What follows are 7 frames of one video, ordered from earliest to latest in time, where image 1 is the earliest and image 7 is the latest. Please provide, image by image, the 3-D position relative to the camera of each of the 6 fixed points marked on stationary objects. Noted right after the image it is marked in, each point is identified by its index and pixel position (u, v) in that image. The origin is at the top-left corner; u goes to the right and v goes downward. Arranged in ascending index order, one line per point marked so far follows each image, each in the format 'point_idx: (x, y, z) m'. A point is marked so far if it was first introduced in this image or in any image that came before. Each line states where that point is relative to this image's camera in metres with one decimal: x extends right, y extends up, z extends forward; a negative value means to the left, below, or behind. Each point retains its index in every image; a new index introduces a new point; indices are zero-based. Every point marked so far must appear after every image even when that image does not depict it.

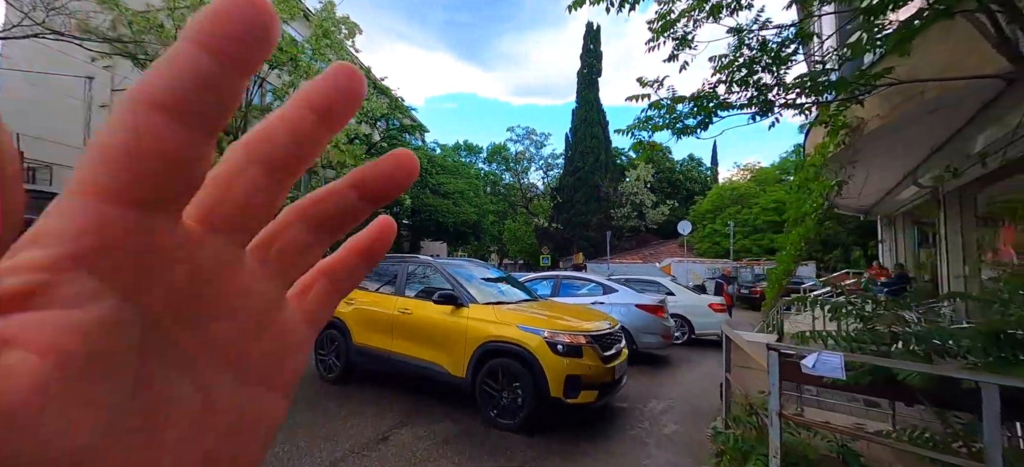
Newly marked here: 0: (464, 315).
0: (-0.5, -0.8, +4.6) m
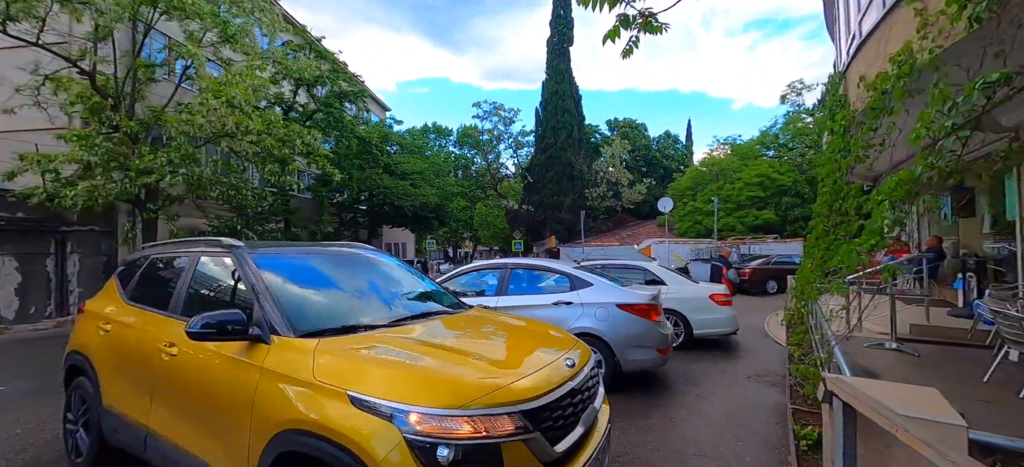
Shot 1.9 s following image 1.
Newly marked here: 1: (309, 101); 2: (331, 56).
0: (-1.2, -0.6, +2.1) m
1: (-8.6, +5.4, +18.4) m
2: (-7.8, +7.4, +18.9) m
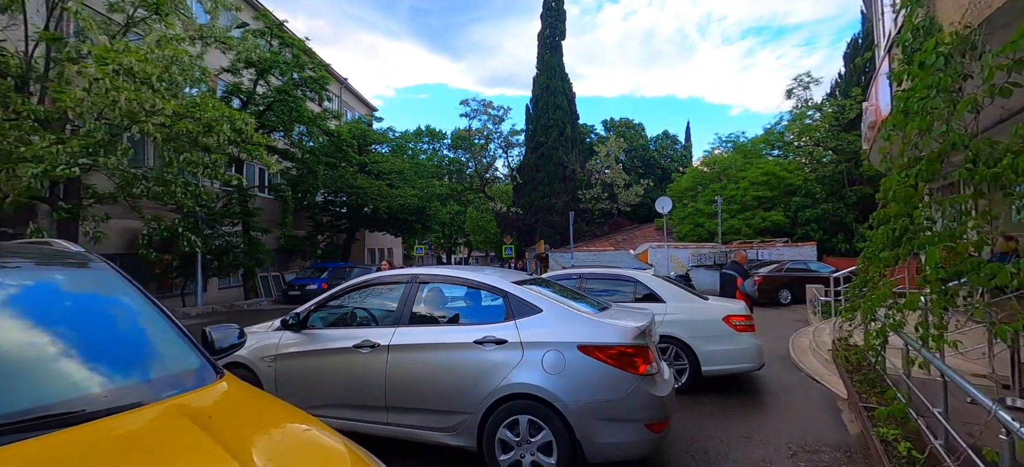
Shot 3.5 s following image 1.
0: (-1.9, -0.5, +0.2) m
1: (-9.3, +5.3, +16.6) m
2: (-8.6, +7.3, +17.1) m
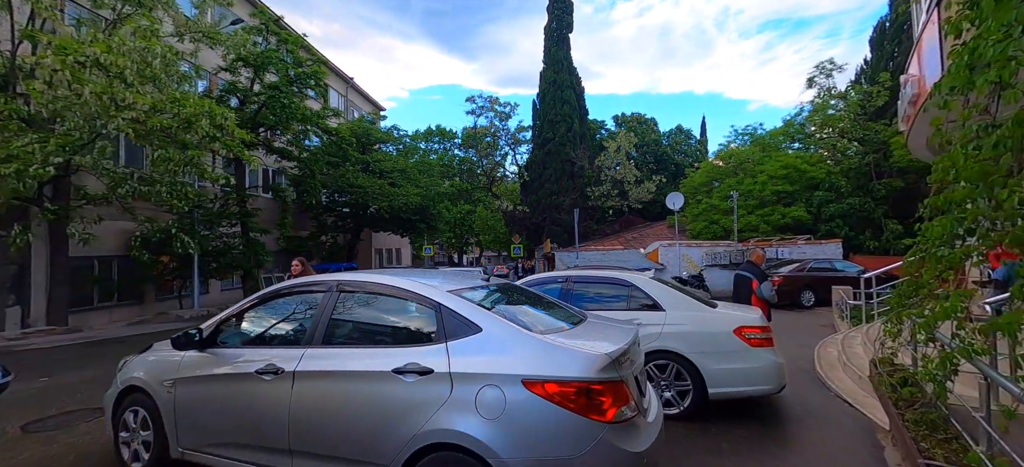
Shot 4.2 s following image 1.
0: (-2.3, -0.5, -0.4) m
1: (-9.2, +5.2, +16.1) m
2: (-8.5, +7.2, +16.6) m
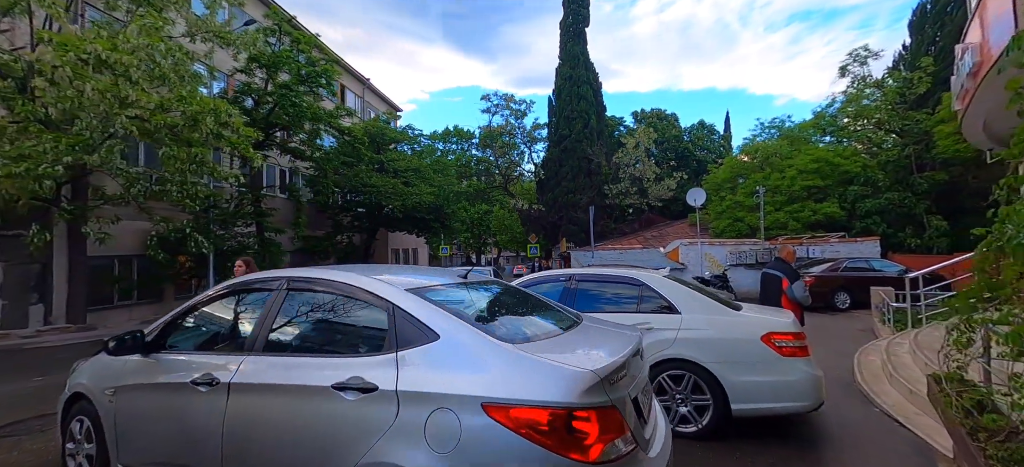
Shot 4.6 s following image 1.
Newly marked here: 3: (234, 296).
0: (-2.6, -0.4, -0.8) m
1: (-8.7, +5.3, +16.1) m
2: (-8.0, +7.3, +16.6) m
3: (-1.7, -0.4, +2.7) m
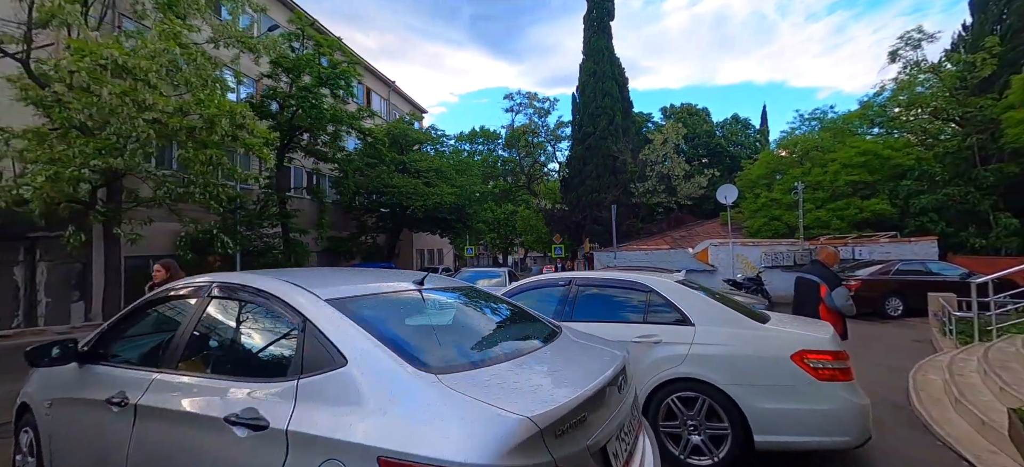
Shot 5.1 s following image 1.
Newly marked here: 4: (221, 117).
0: (-3.0, -0.4, -1.0) m
1: (-8.0, +5.2, +16.3) m
2: (-7.2, +7.2, +16.7) m
3: (-1.8, -0.4, +2.4) m
4: (-6.6, +2.7, +10.3) m
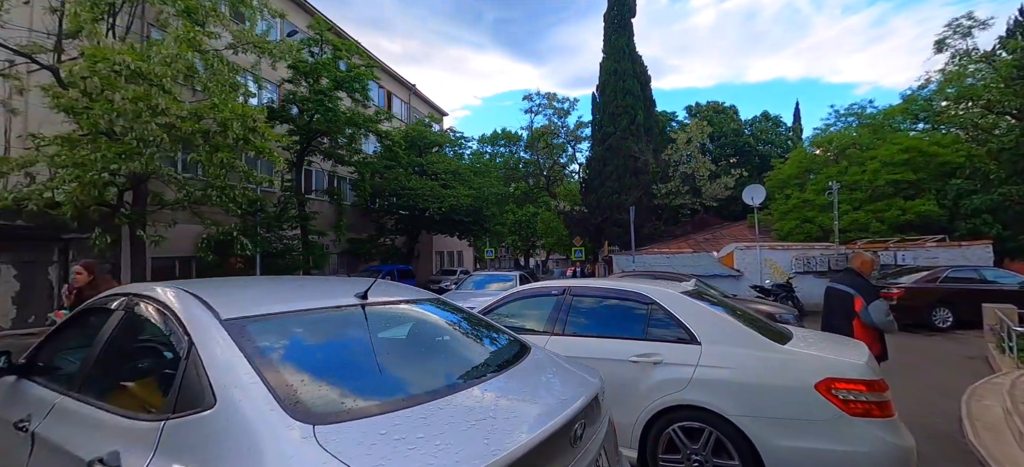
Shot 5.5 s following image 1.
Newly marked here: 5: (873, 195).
0: (-3.3, -0.4, -1.2) m
1: (-7.3, +5.2, +16.4) m
2: (-6.5, +7.2, +16.7) m
3: (-2.0, -0.4, +2.1) m
4: (-6.3, +2.6, +10.3) m
5: (+12.7, +1.4, +15.8) m
